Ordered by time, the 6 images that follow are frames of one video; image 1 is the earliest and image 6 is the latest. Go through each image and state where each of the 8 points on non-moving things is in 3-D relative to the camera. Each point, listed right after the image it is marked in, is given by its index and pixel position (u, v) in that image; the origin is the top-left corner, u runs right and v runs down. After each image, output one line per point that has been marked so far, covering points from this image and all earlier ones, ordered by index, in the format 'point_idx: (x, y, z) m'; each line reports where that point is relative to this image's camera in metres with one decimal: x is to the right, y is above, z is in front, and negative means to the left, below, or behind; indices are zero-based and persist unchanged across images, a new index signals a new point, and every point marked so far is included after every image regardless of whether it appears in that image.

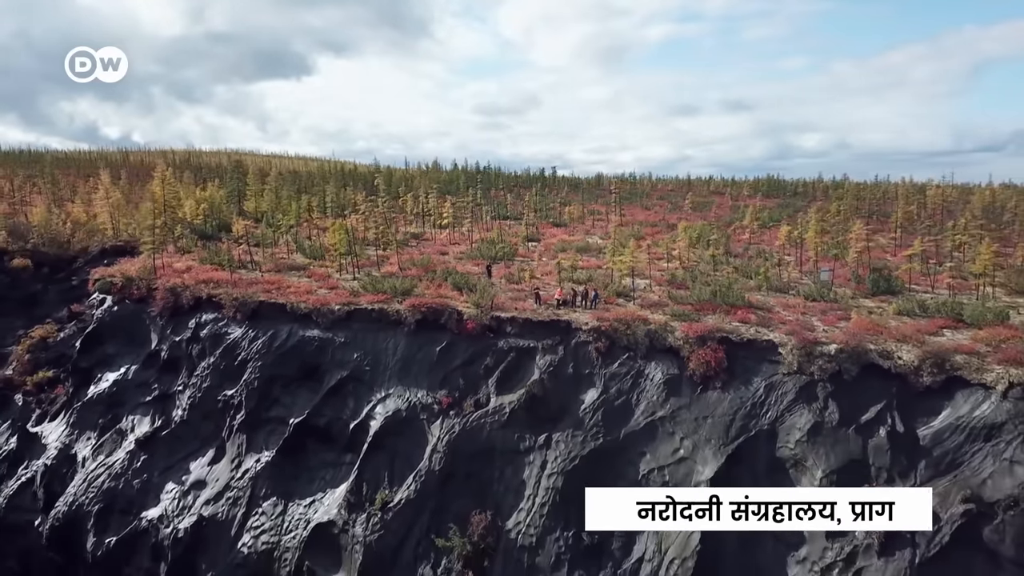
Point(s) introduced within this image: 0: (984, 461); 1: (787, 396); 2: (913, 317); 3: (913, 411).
0: (+11.7, -4.2, +15.2) m
1: (+7.8, -3.0, +17.5) m
2: (+12.9, -0.9, +19.8) m
3: (+10.8, -3.2, +16.5) m
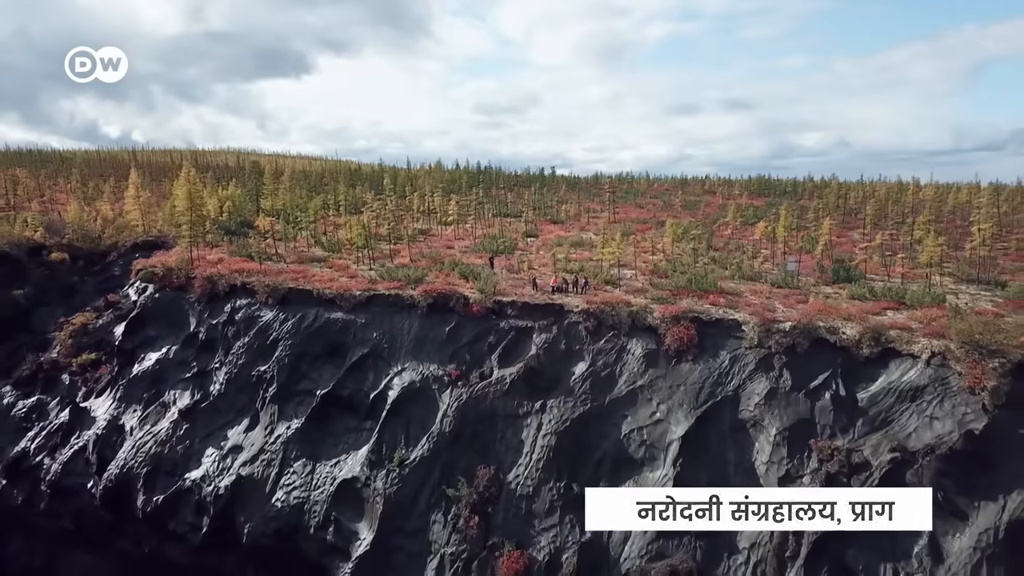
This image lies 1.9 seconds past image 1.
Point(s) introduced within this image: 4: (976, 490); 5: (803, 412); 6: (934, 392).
0: (+11.7, -3.8, +18.1) m
1: (+7.8, -2.5, +20.4) m
2: (+12.9, -0.4, +22.7) m
3: (+10.8, -2.8, +19.4) m
4: (+12.6, -5.5, +16.8) m
5: (+9.0, -3.8, +19.0) m
6: (+12.3, -3.0, +18.1) m
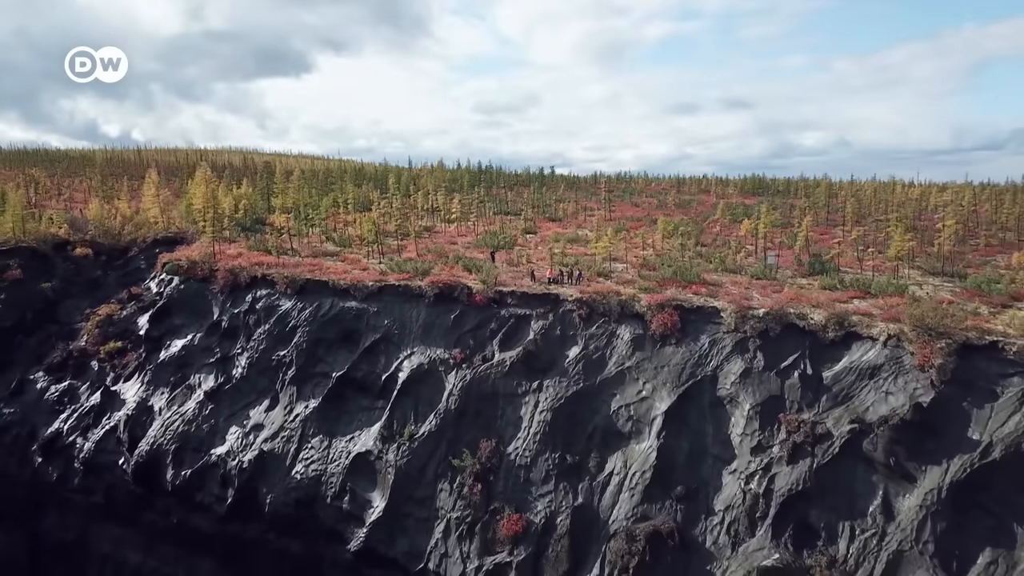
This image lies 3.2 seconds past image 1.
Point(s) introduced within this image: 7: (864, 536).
0: (+11.7, -3.4, +20.2) m
1: (+7.8, -2.2, +22.5) m
2: (+12.9, 0.0, +24.8) m
3: (+10.8, -2.4, +21.5) m
4: (+12.6, -5.1, +19.0) m
5: (+9.0, -3.4, +21.2) m
6: (+12.3, -2.7, +20.2) m
7: (+10.6, -7.4, +18.5) m
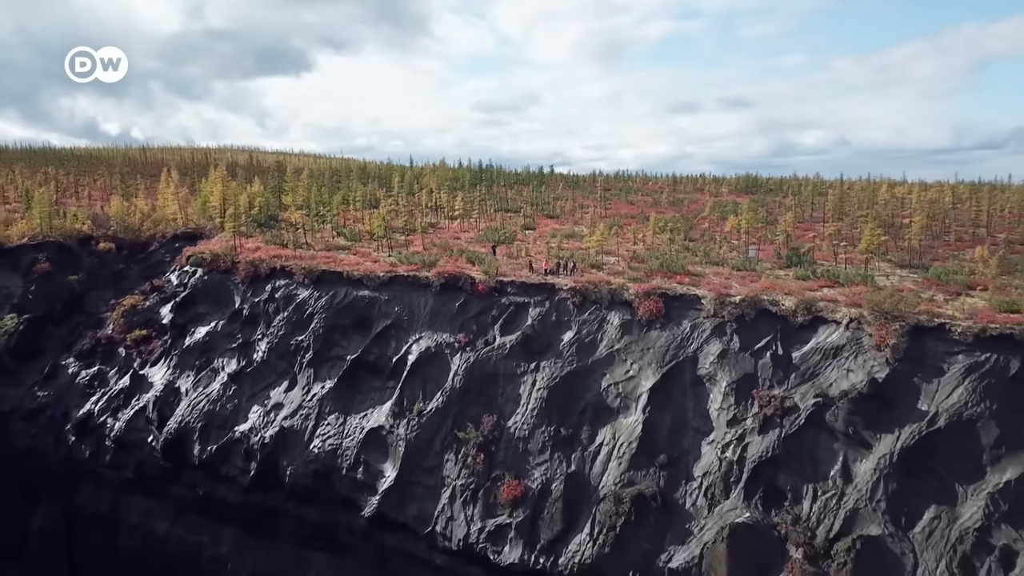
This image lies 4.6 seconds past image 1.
0: (+11.7, -3.0, +22.5) m
1: (+7.7, -1.7, +24.8) m
2: (+12.9, +0.4, +27.1) m
3: (+10.7, -2.0, +23.8) m
4: (+12.6, -4.7, +21.3) m
5: (+9.0, -3.0, +23.5) m
6: (+12.3, -2.2, +22.5) m
7: (+10.5, -7.0, +20.8) m
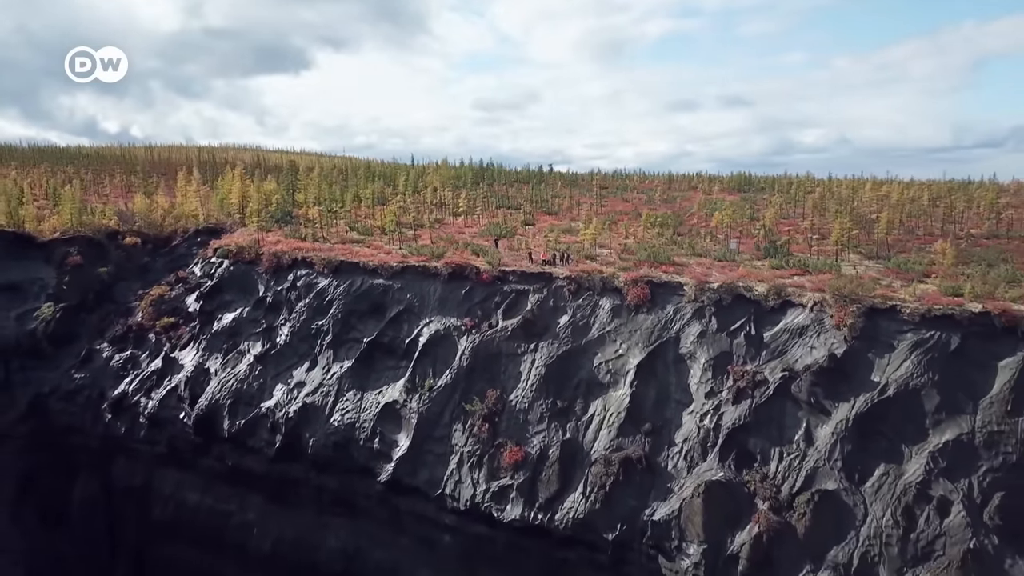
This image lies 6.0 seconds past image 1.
0: (+11.7, -2.4, +25.3) m
1: (+7.8, -1.2, +27.6) m
2: (+12.9, +1.0, +29.9) m
3: (+10.8, -1.4, +26.6) m
4: (+12.7, -4.2, +24.1) m
5: (+9.0, -2.5, +26.3) m
6: (+12.4, -1.7, +25.4) m
7: (+10.6, -6.5, +23.7) m
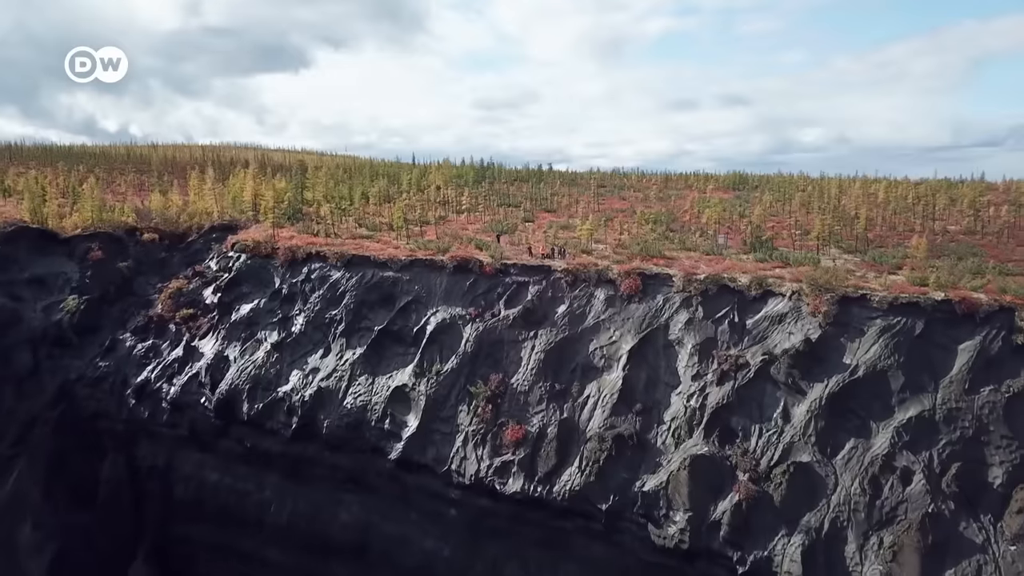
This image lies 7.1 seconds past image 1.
0: (+11.8, -2.0, +27.5) m
1: (+7.9, -0.8, +29.8) m
2: (+13.0, +1.4, +32.1) m
3: (+10.9, -1.0, +28.7) m
4: (+12.7, -3.8, +26.3) m
5: (+9.1, -2.0, +28.4) m
6: (+12.5, -1.3, +27.5) m
7: (+10.7, -6.1, +25.8) m
